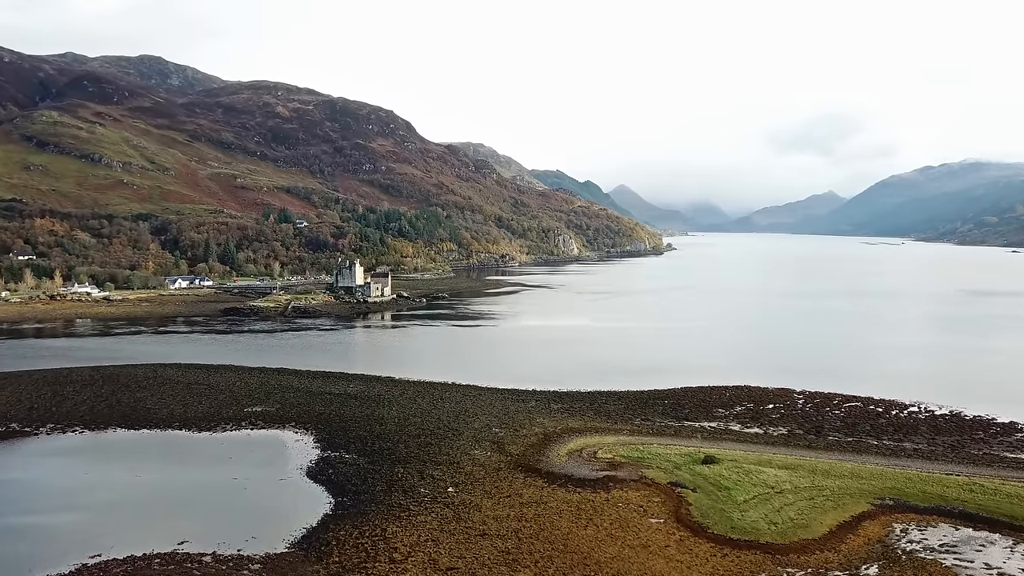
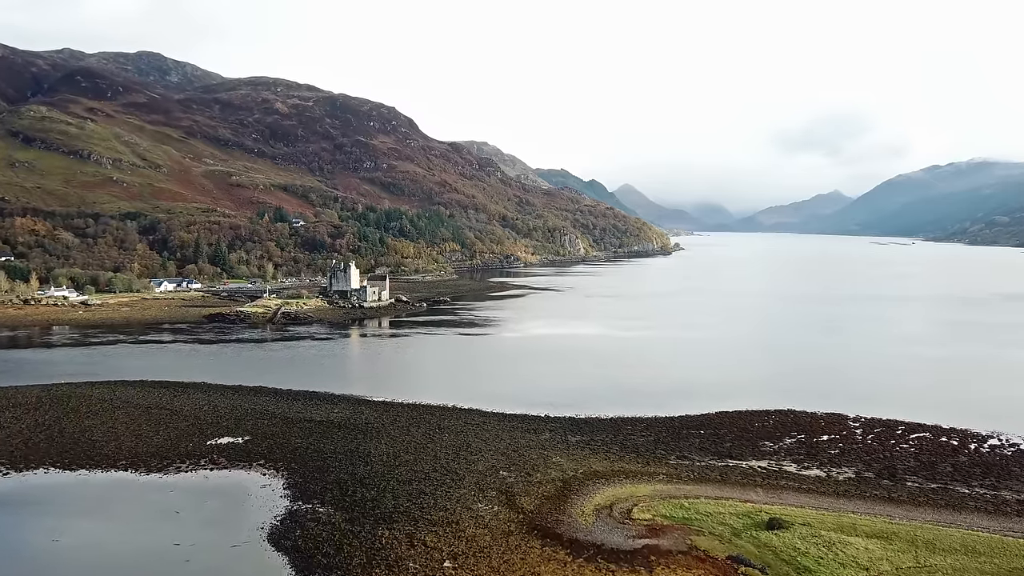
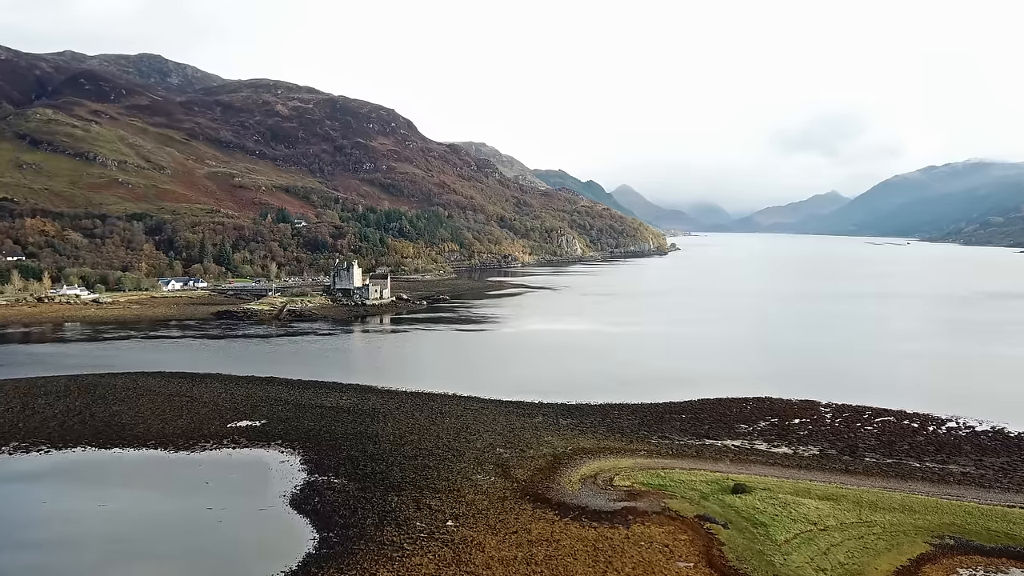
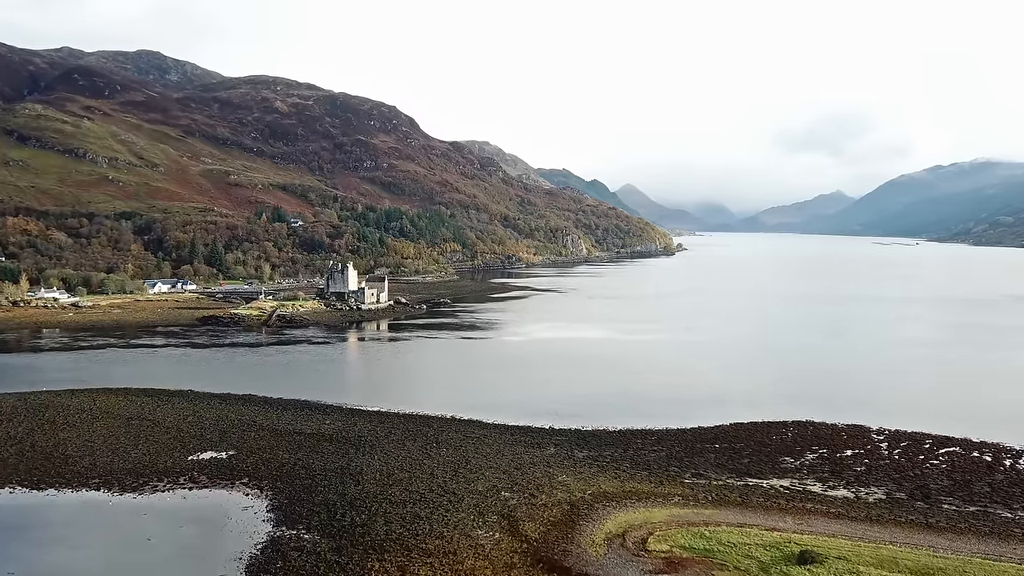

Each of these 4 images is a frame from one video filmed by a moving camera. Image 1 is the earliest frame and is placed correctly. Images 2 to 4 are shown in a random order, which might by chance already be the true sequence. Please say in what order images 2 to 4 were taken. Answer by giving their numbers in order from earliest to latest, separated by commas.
3, 2, 4
